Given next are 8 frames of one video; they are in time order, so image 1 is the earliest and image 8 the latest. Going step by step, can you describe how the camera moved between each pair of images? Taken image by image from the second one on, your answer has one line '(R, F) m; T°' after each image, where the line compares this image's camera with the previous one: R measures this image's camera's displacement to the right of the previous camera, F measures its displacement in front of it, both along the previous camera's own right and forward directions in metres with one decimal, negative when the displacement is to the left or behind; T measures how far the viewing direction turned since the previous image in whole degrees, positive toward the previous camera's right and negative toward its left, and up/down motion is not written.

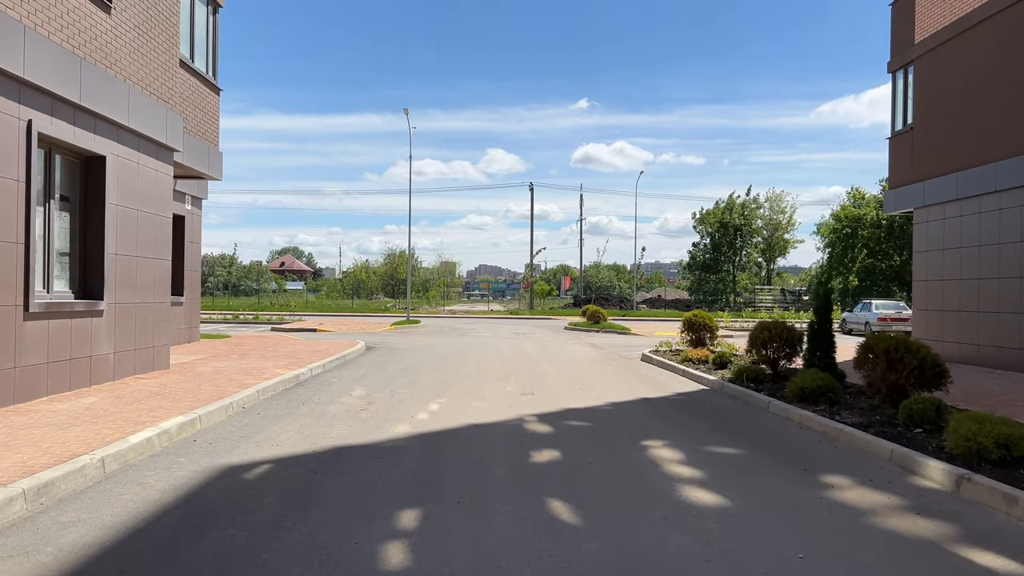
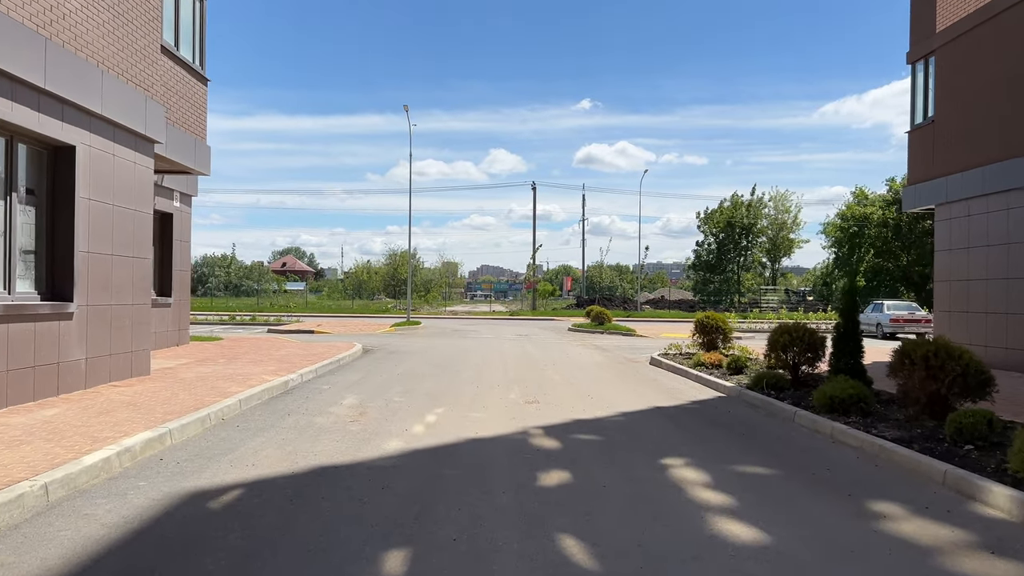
(0.0, +0.8) m; 0°
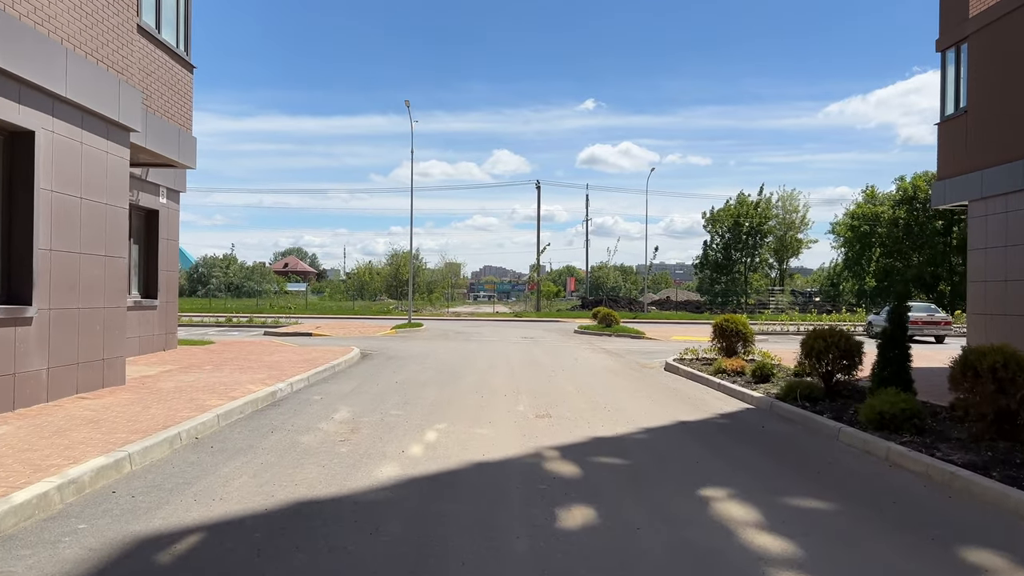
(-0.1, +1.0) m; 0°
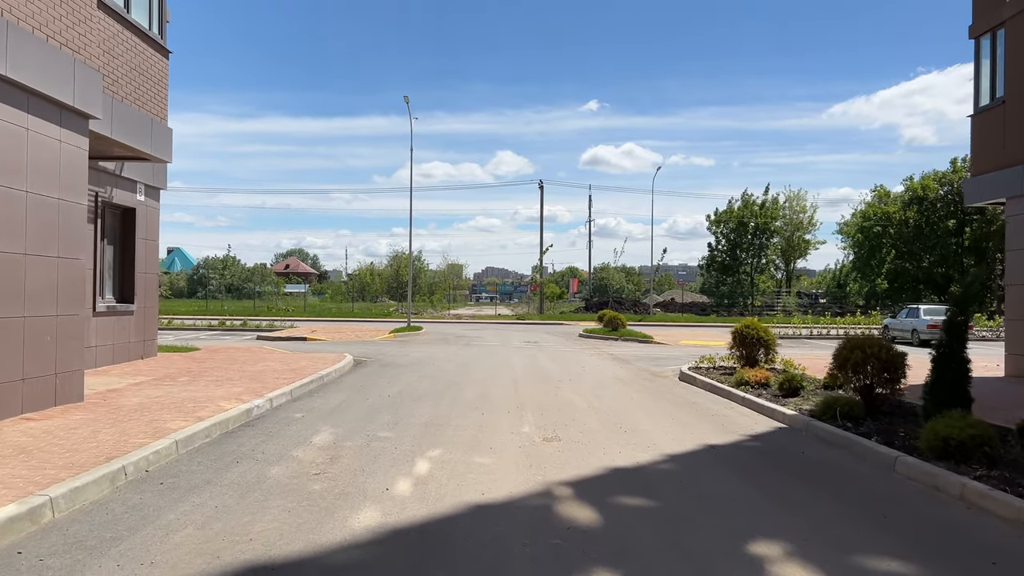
(0.0, +1.1) m; 0°
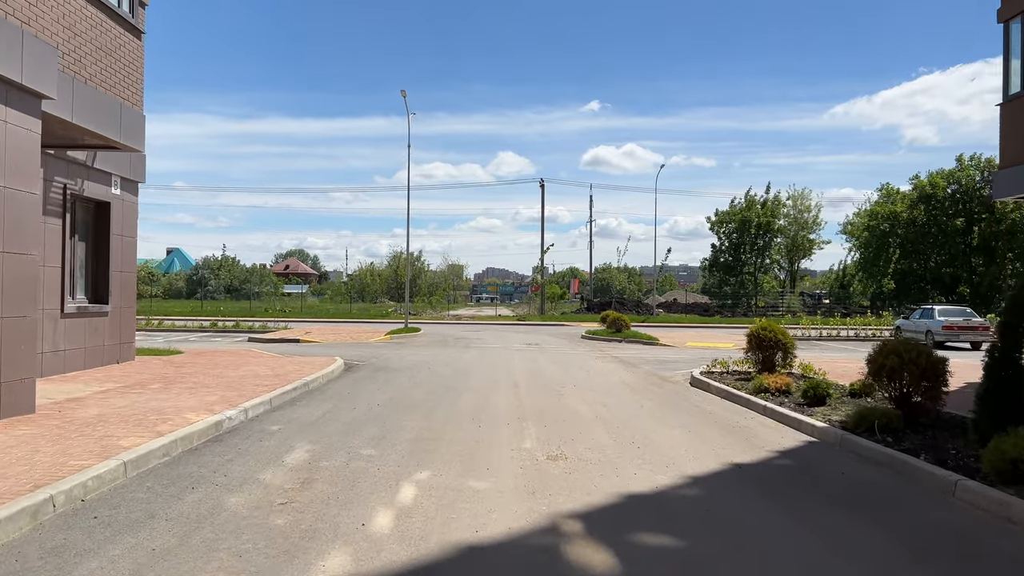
(0.0, +1.0) m; 0°
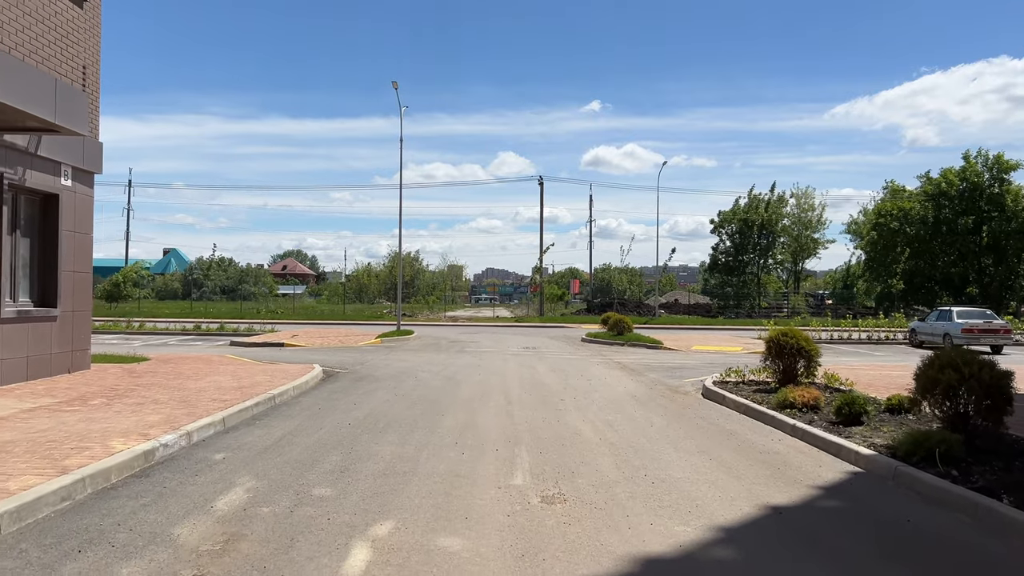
(+0.1, +1.4) m; 0°
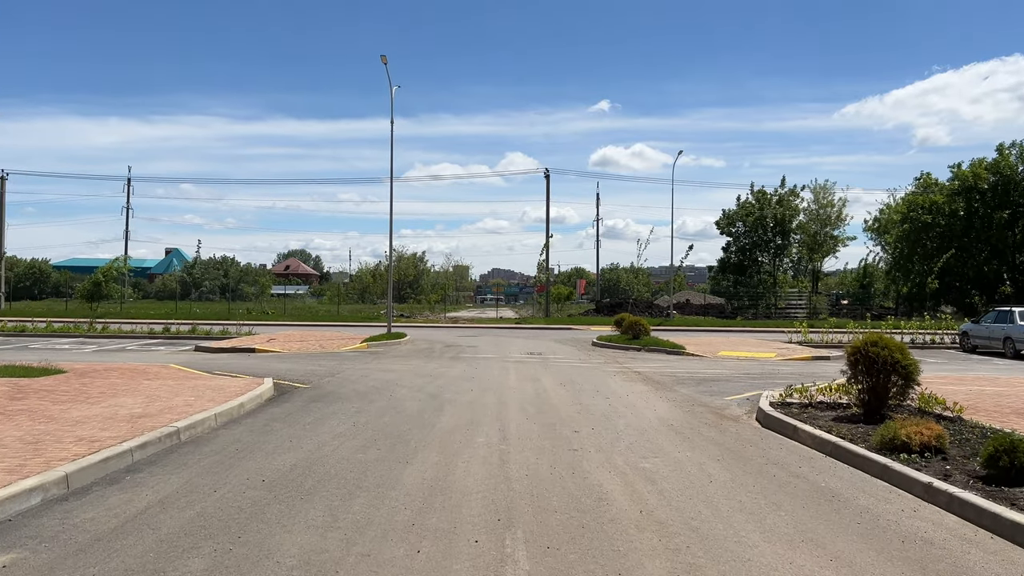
(+0.1, +3.1) m; 0°
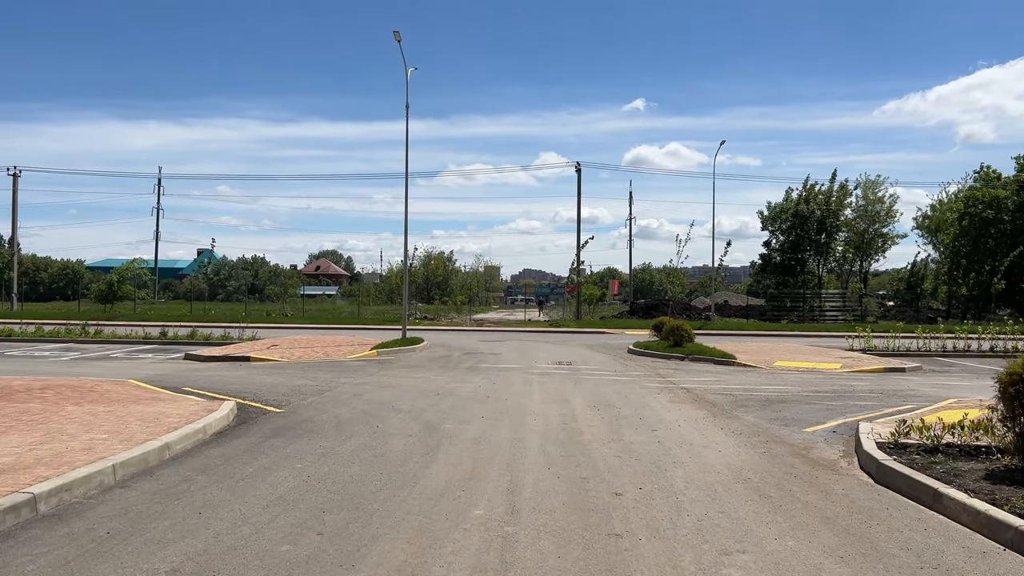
(+0.1, +2.6) m; -2°
